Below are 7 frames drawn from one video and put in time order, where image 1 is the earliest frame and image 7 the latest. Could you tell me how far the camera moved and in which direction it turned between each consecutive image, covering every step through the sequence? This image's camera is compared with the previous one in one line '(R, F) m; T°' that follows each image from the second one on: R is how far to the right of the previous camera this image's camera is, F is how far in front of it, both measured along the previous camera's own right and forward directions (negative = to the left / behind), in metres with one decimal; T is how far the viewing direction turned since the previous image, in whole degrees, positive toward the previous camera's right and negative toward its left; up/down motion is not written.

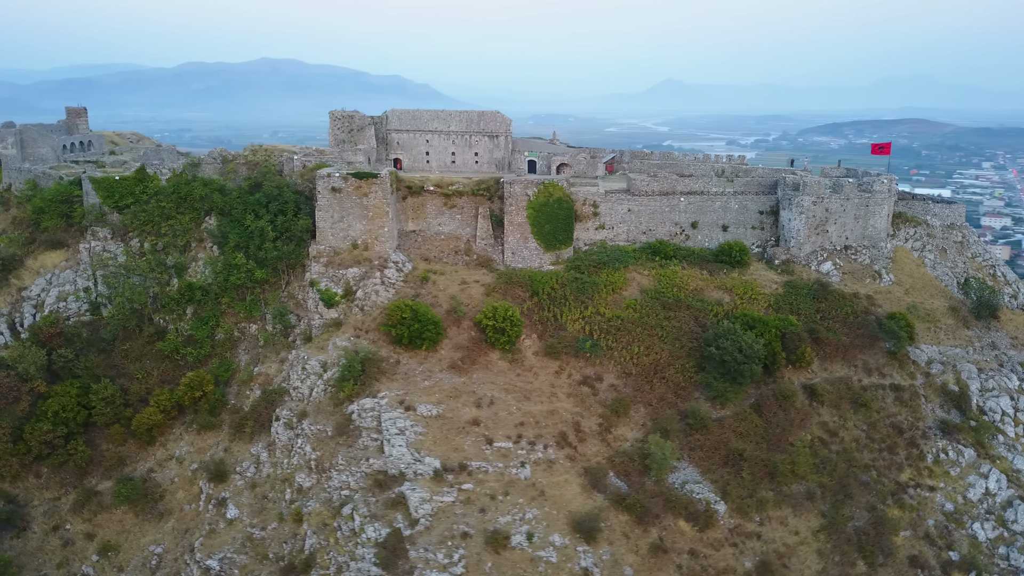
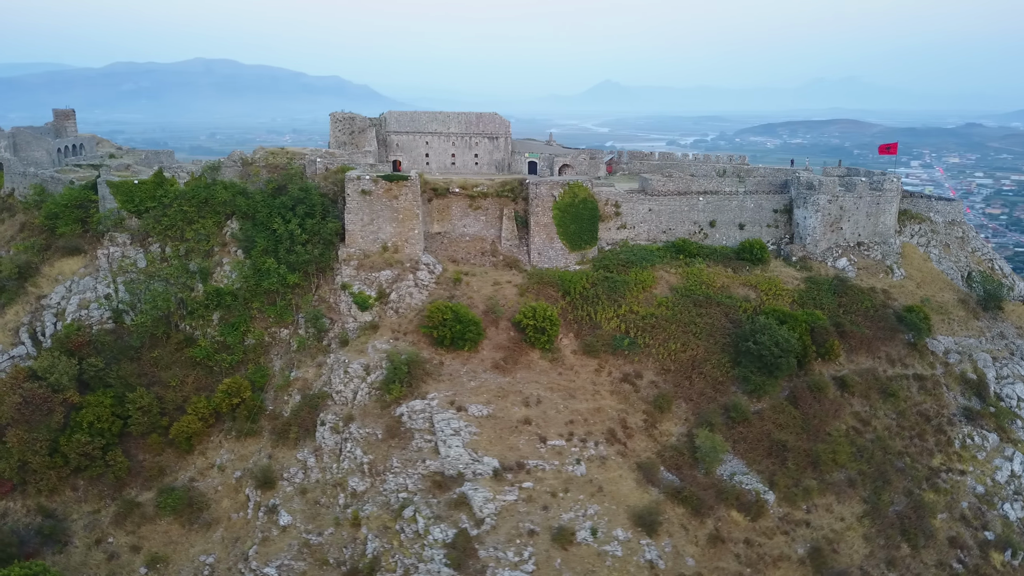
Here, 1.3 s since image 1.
(-2.0, -0.1) m; +4°
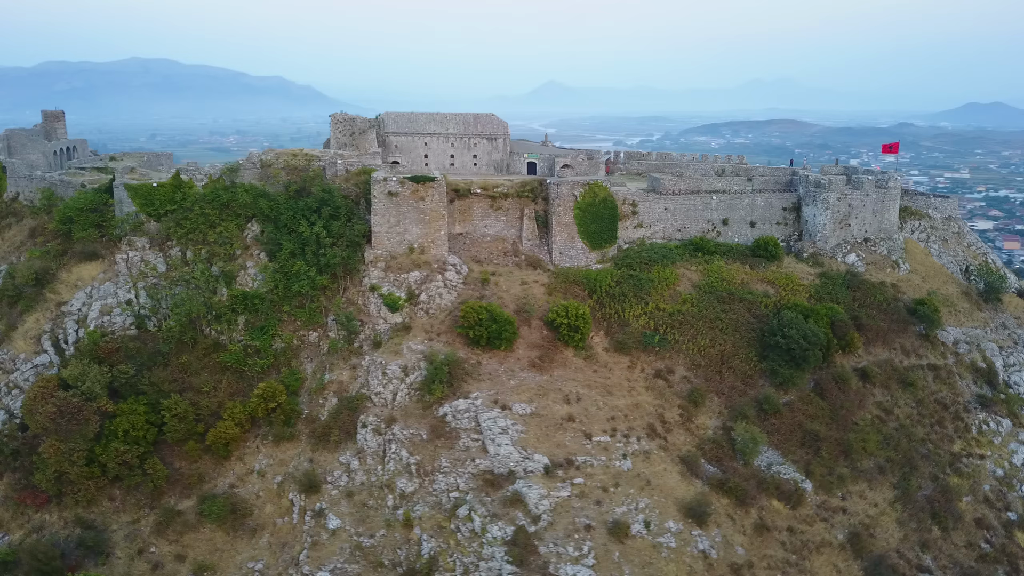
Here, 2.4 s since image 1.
(-1.8, -0.1) m; +4°
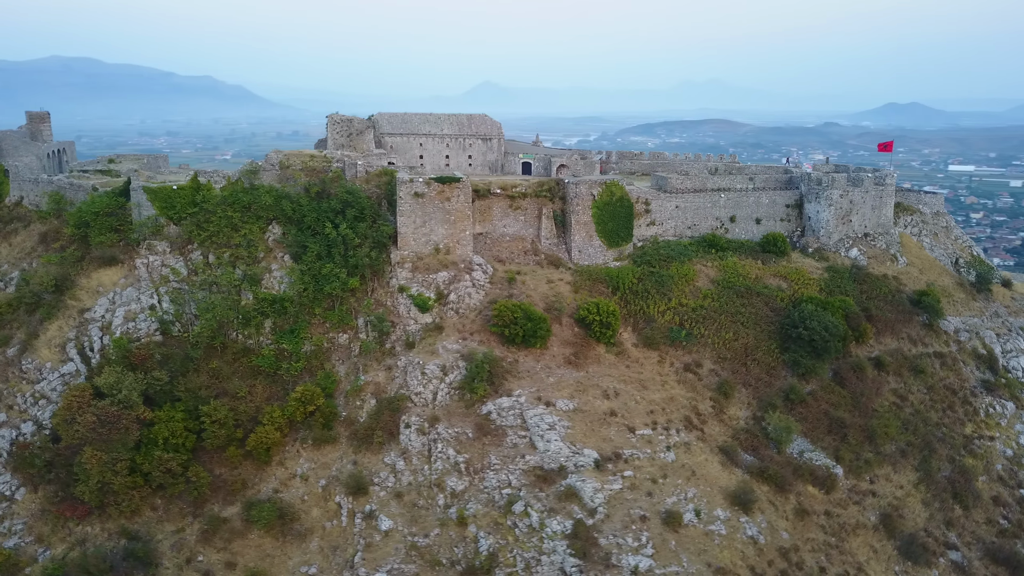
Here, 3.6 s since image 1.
(-2.0, -0.1) m; +4°
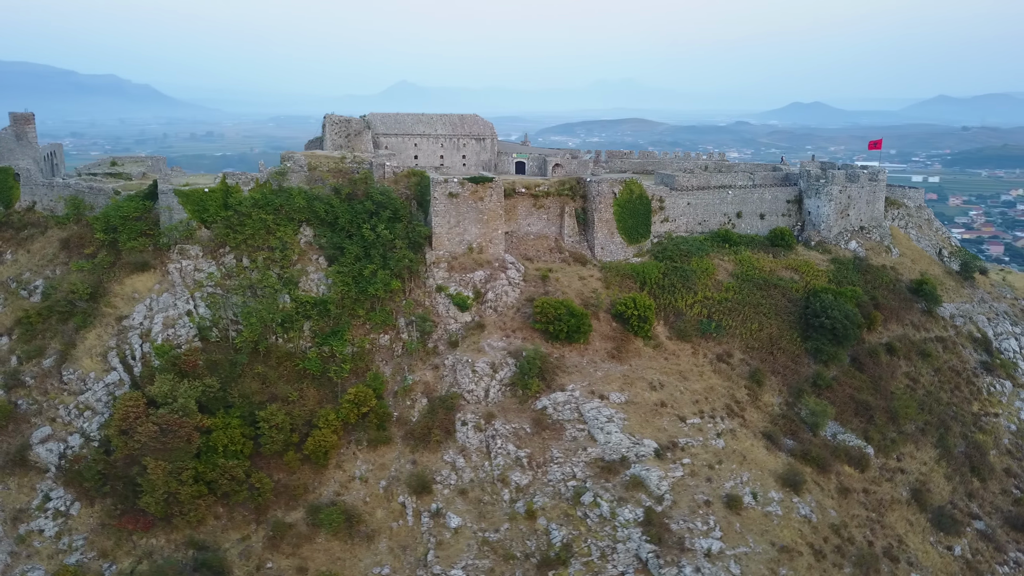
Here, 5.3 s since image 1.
(-2.5, -0.2) m; +6°
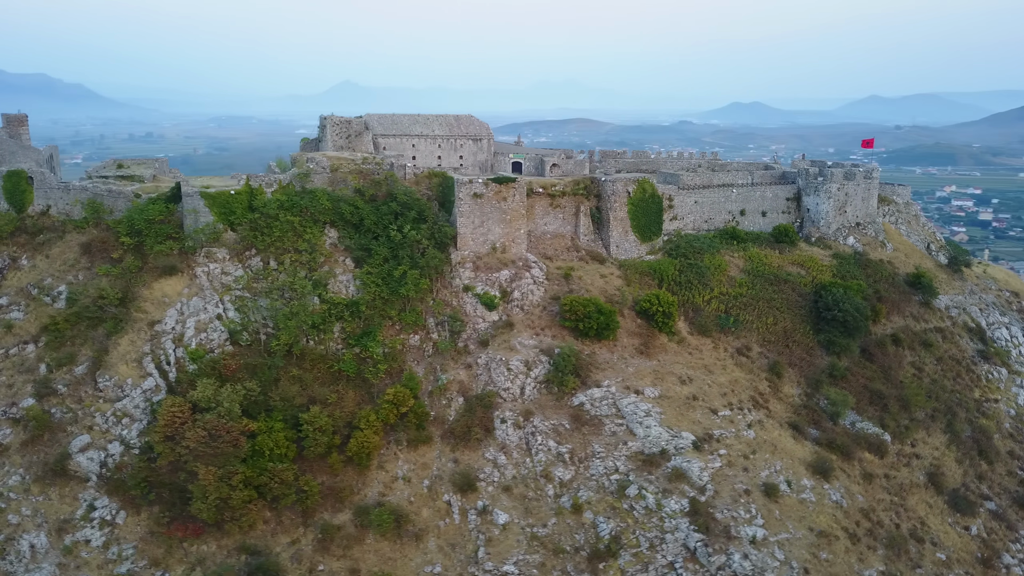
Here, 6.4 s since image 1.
(-1.7, -0.2) m; +4°
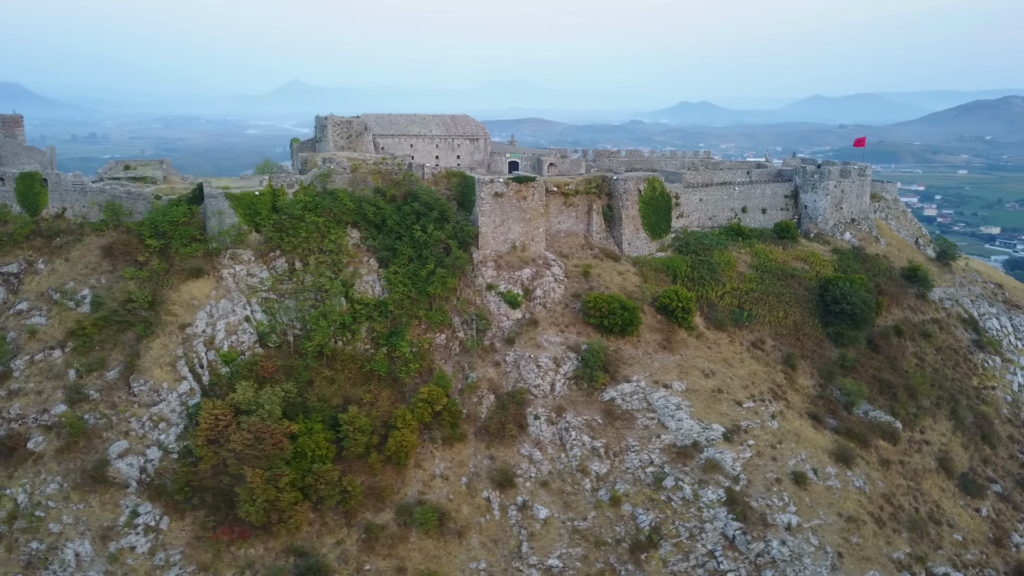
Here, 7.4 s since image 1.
(-1.5, -0.1) m; +3°
